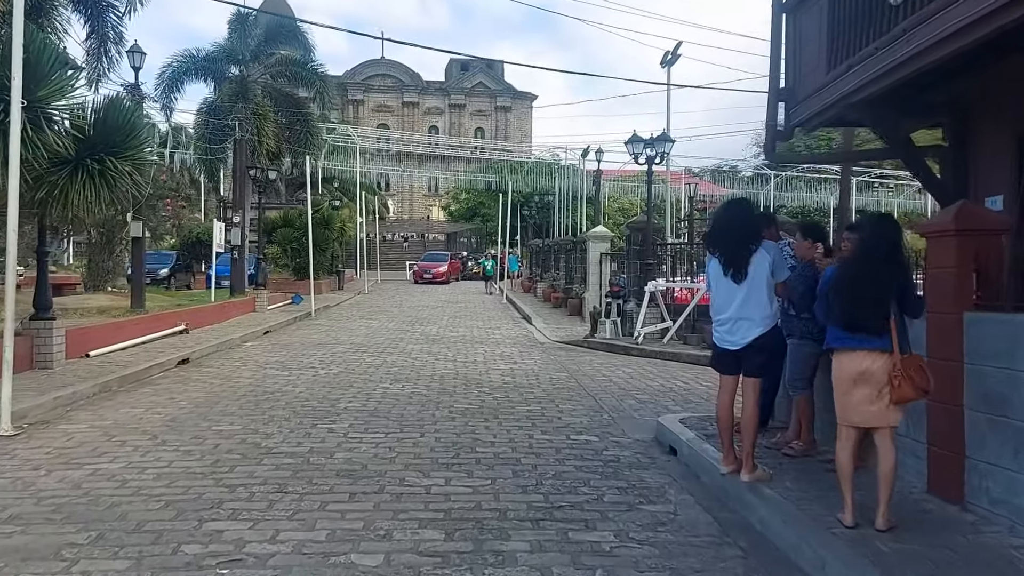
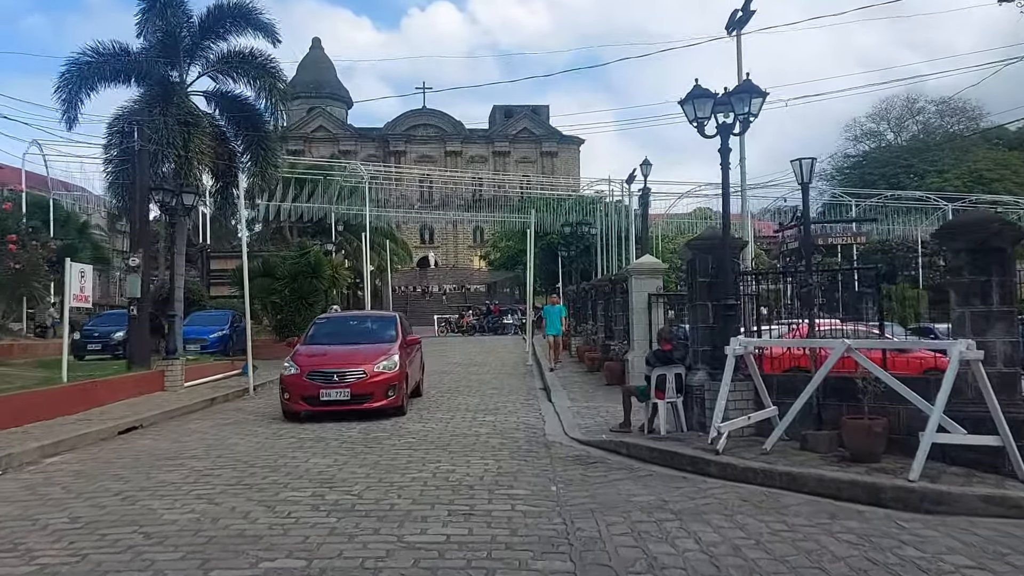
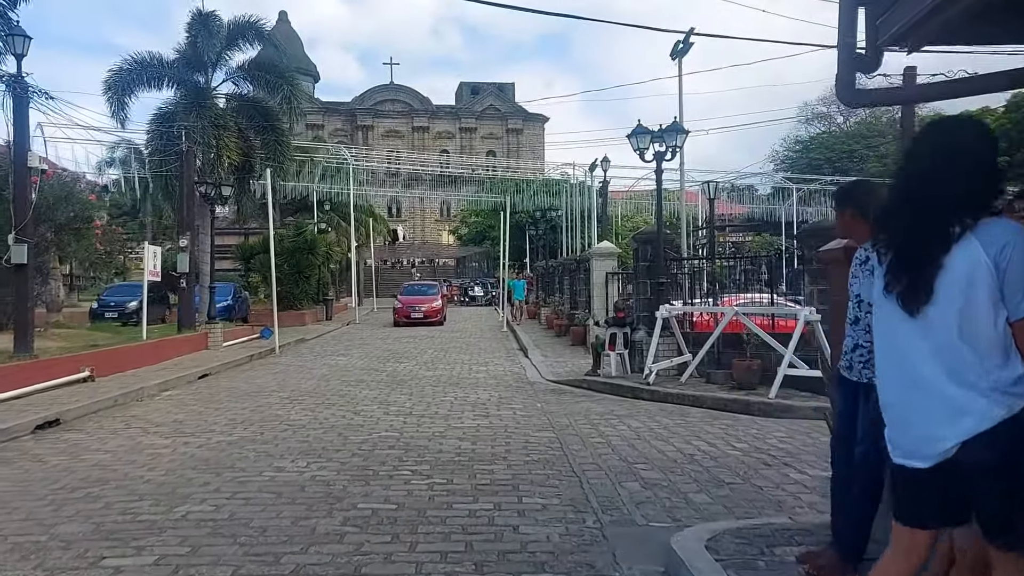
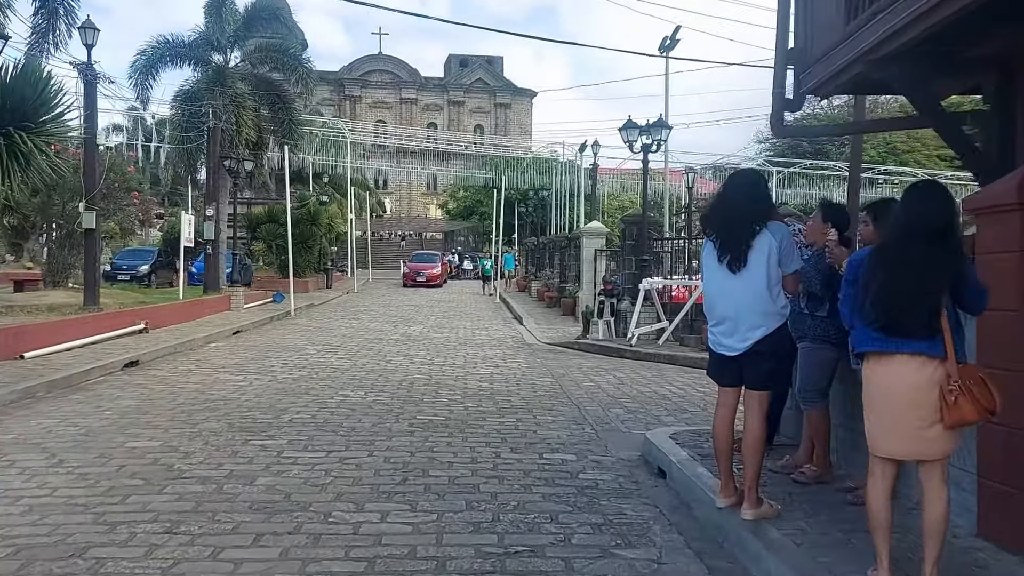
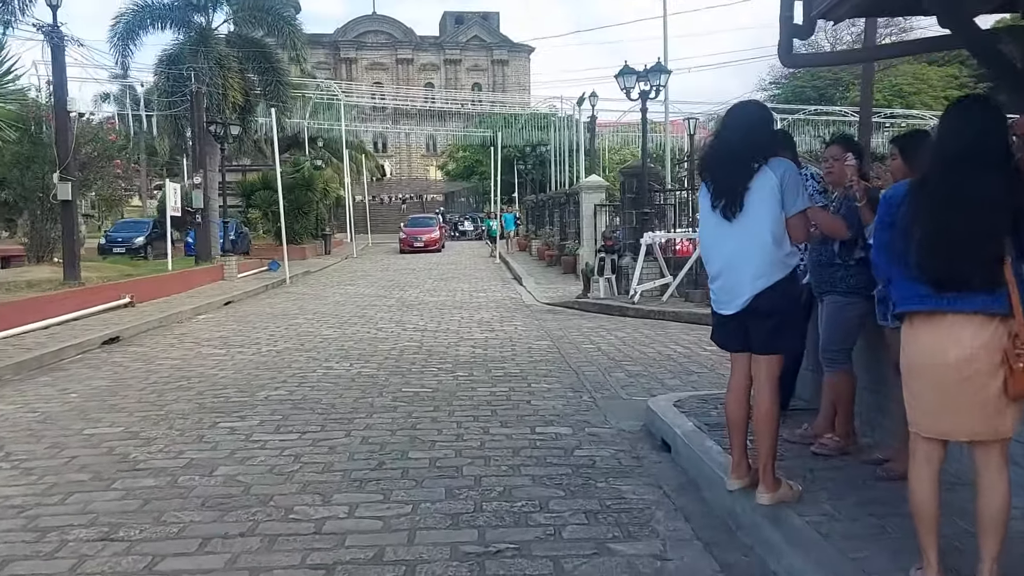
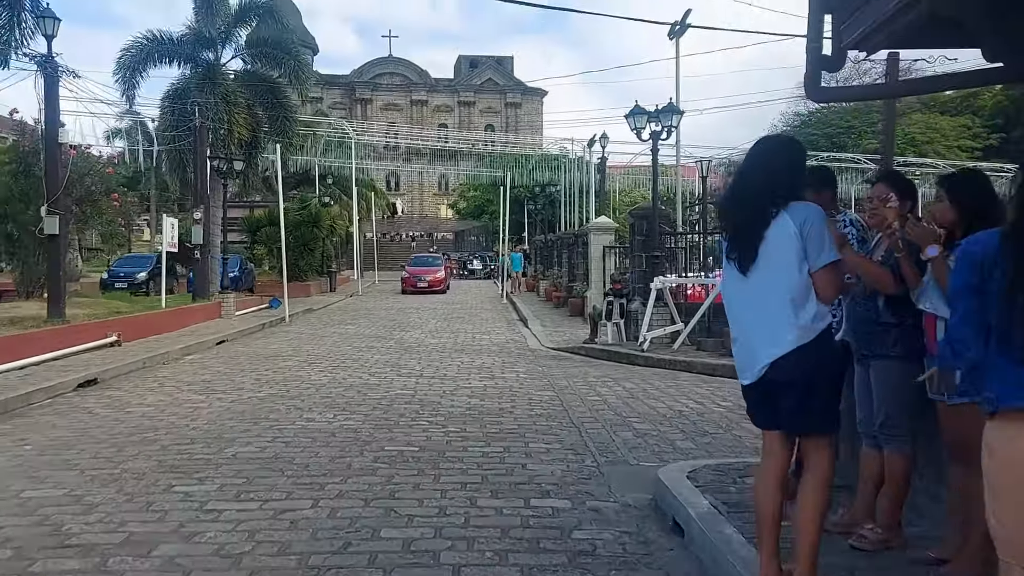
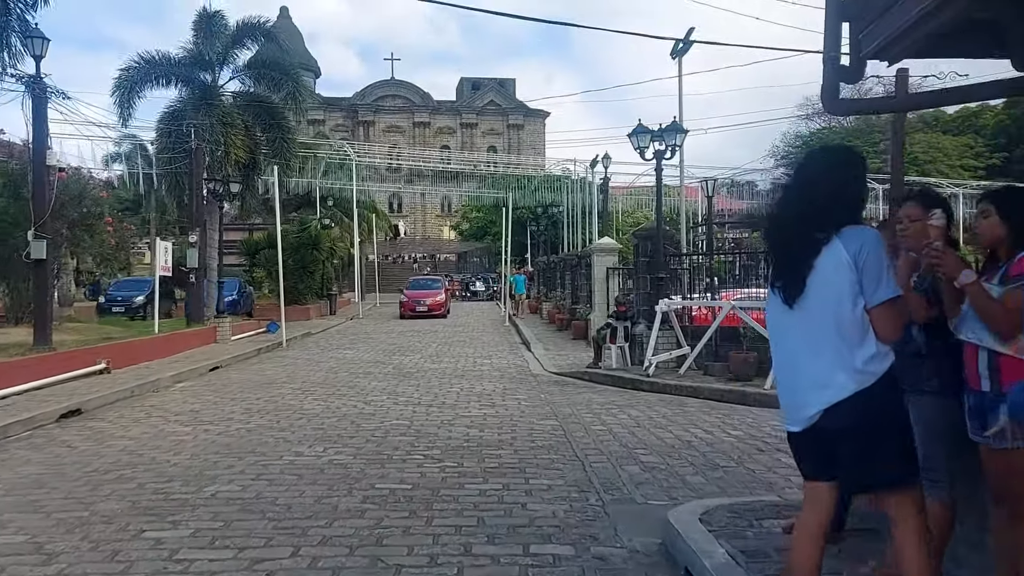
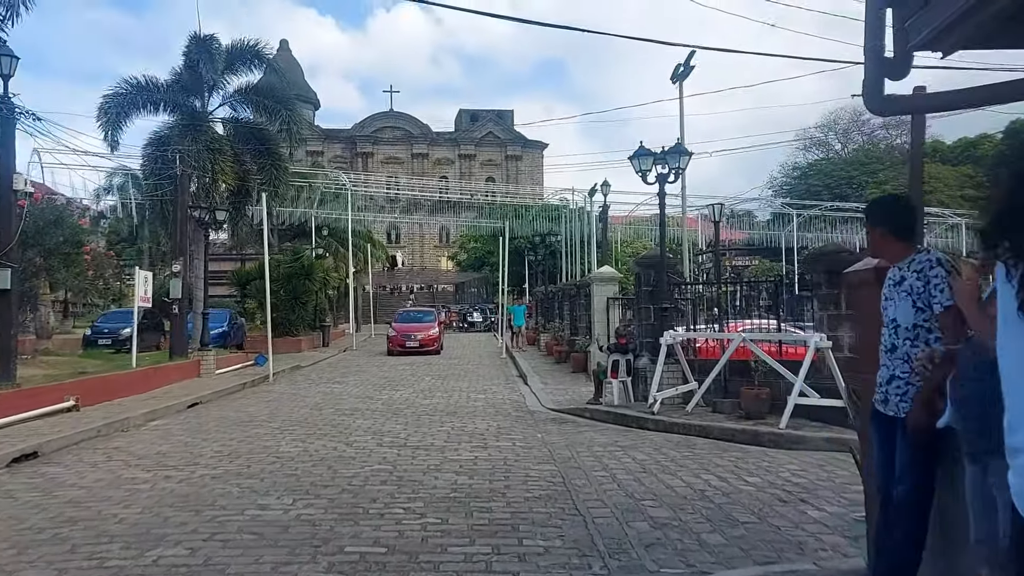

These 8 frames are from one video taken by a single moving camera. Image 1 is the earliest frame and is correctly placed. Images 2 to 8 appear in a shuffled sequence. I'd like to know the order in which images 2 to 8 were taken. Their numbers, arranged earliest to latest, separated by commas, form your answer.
4, 5, 6, 7, 3, 8, 2
